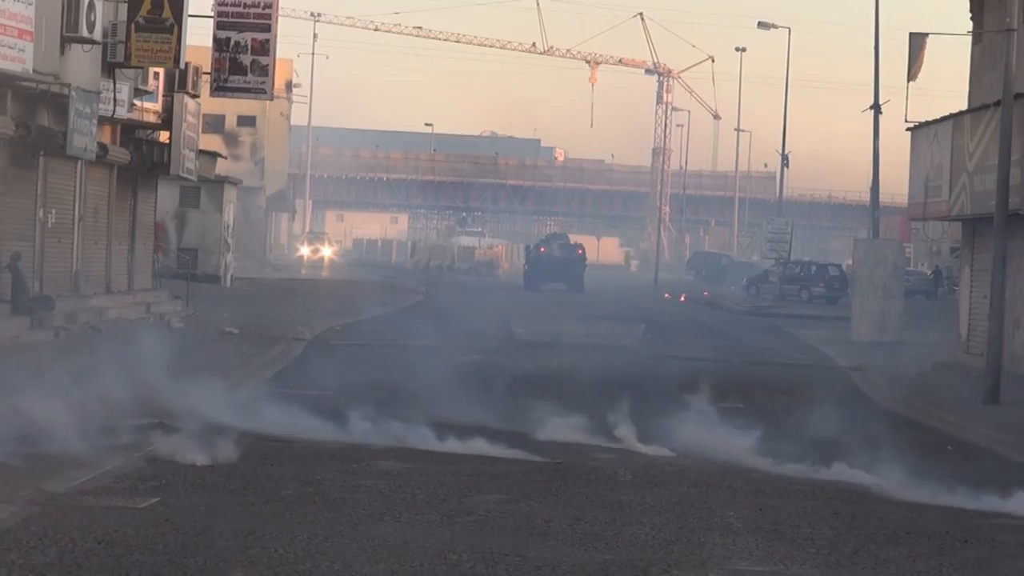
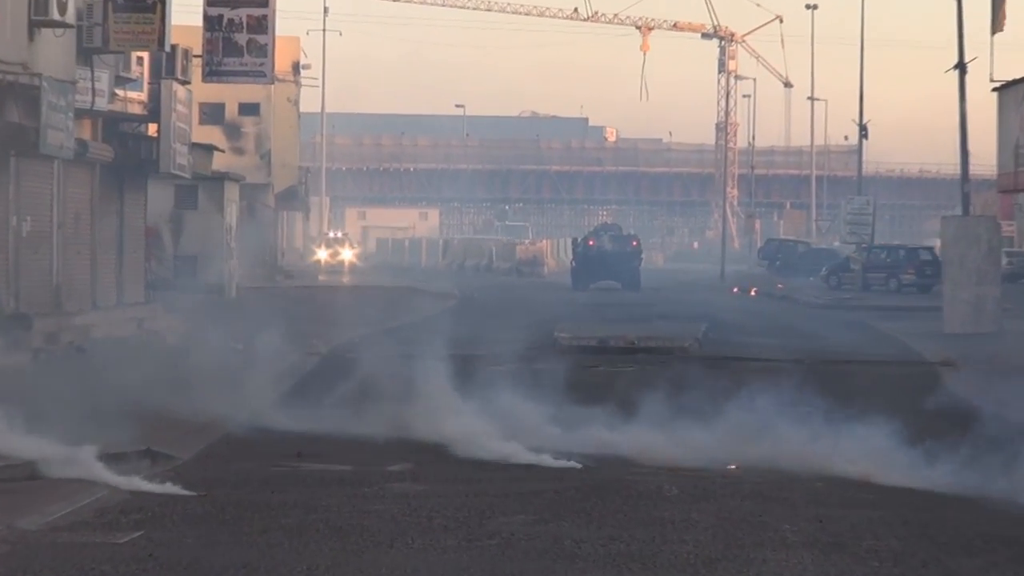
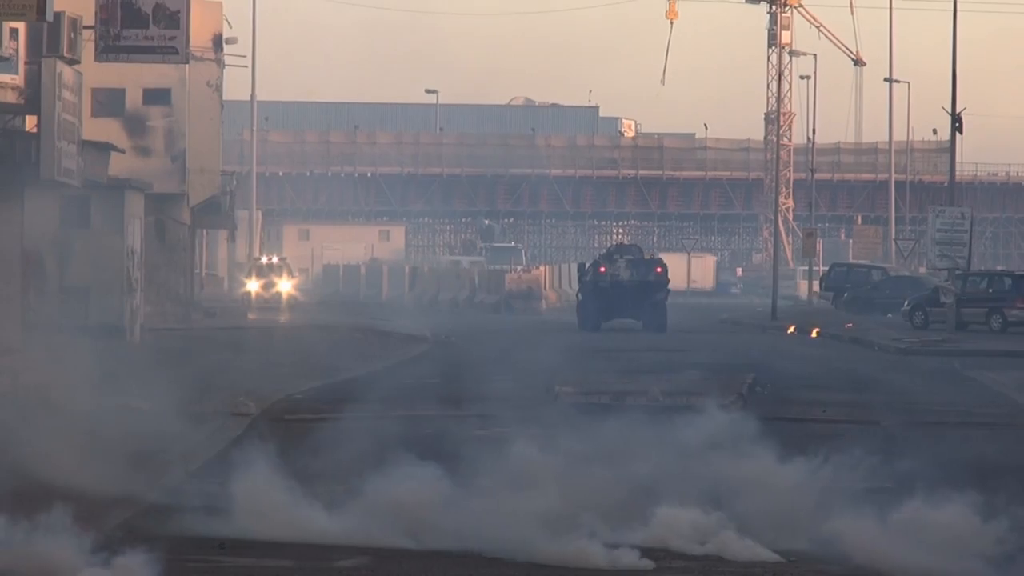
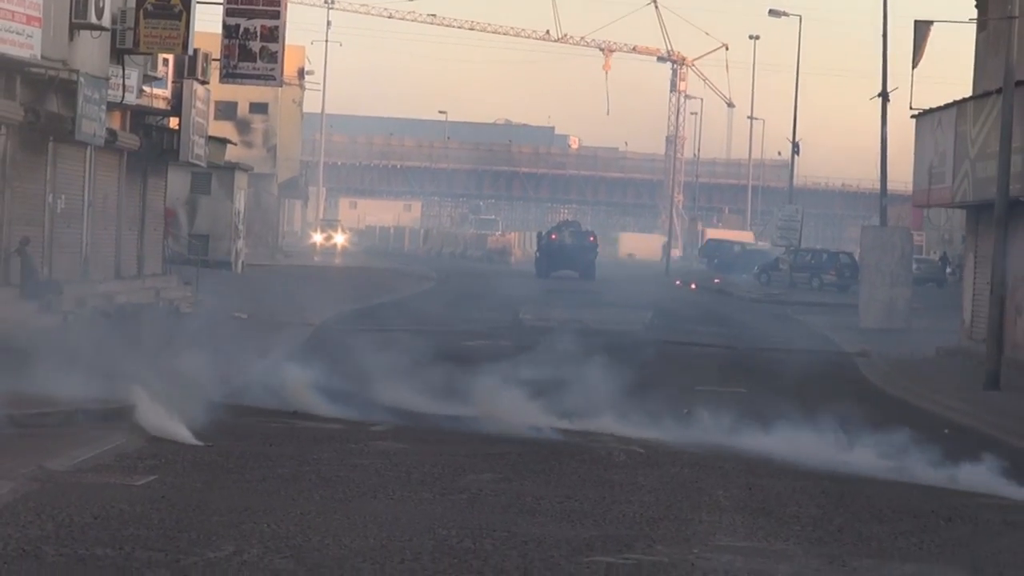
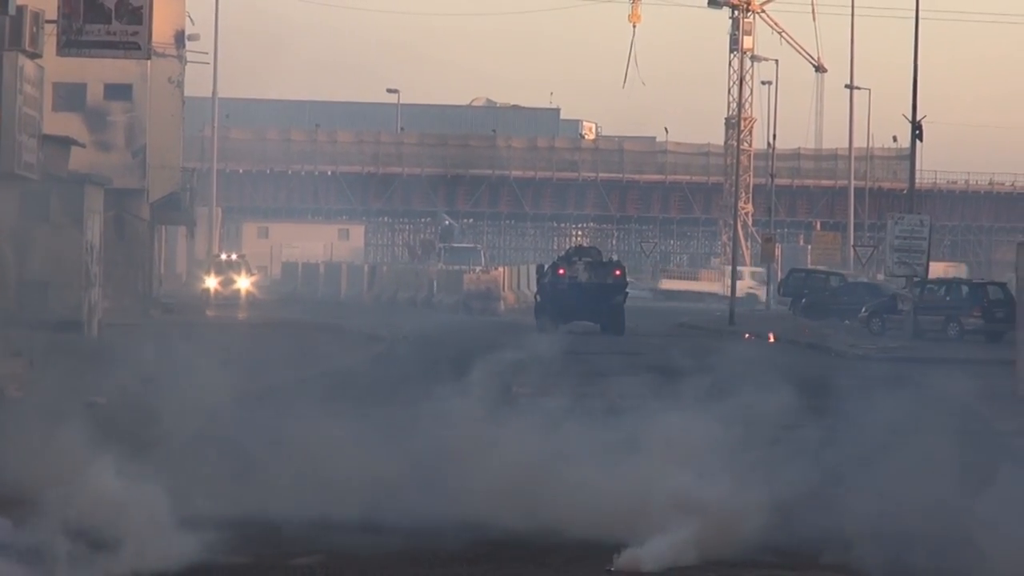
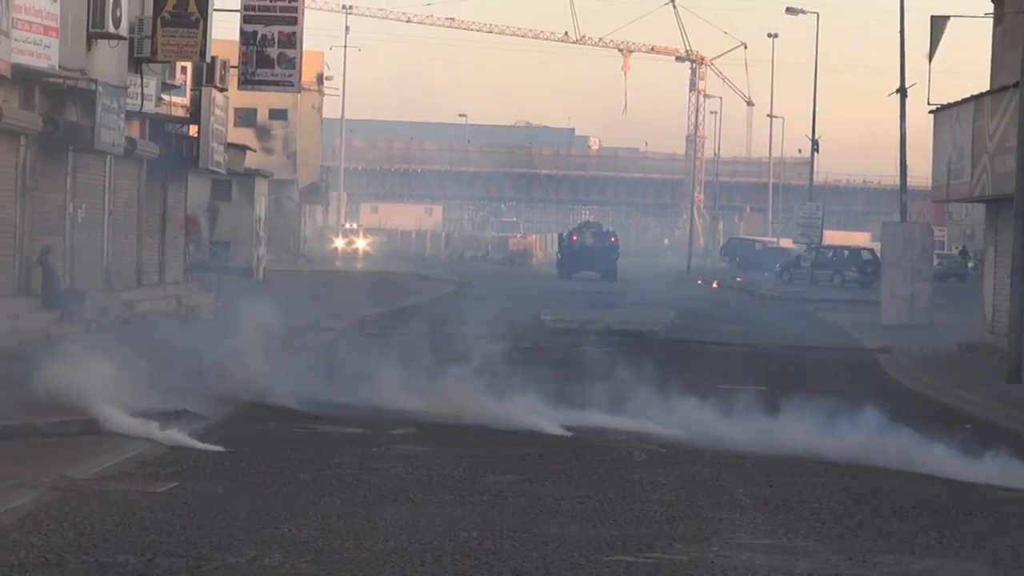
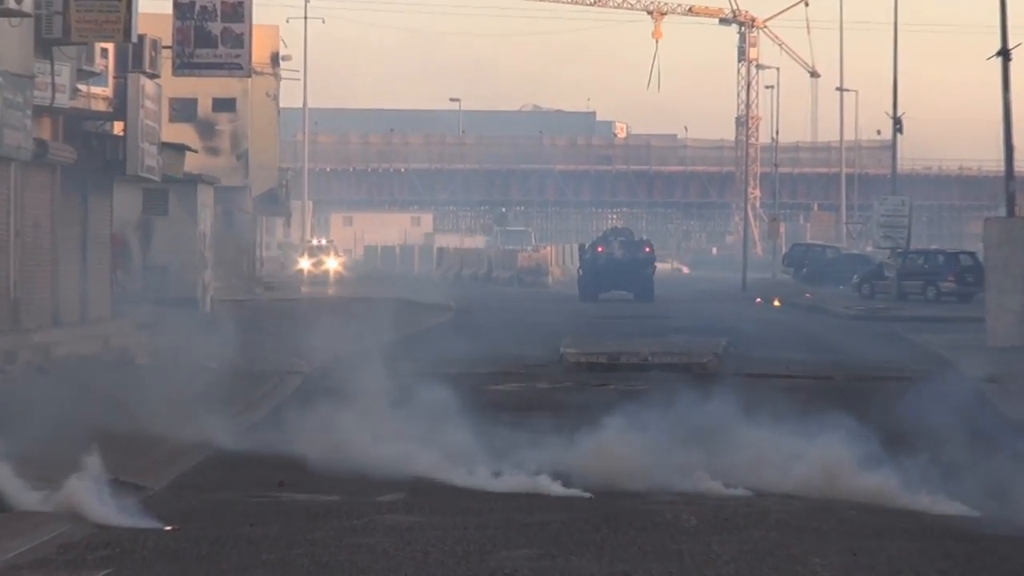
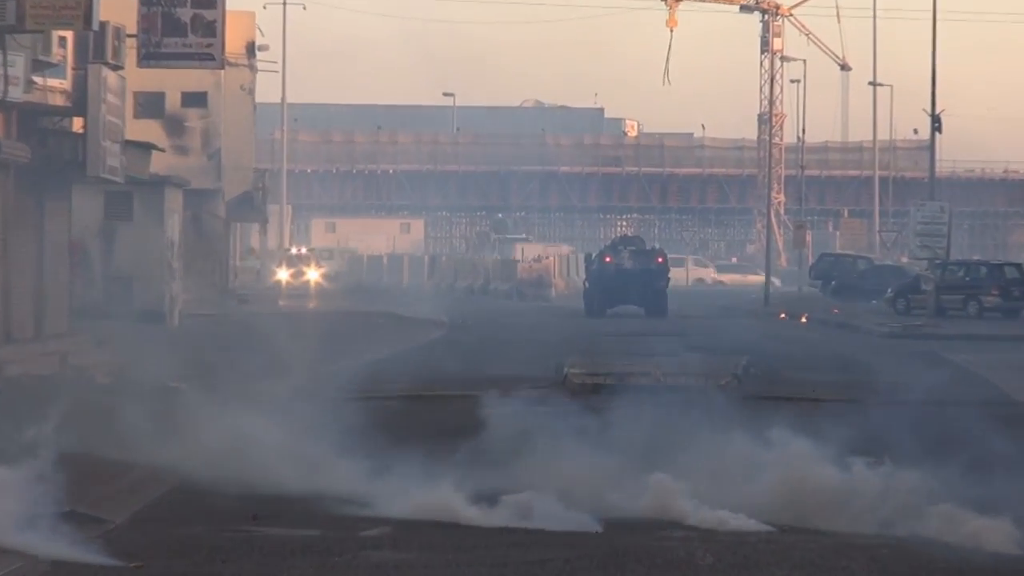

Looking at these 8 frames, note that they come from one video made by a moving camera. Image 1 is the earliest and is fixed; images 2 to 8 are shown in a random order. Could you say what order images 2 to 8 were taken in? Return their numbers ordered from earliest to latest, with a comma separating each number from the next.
4, 6, 2, 7, 8, 3, 5
